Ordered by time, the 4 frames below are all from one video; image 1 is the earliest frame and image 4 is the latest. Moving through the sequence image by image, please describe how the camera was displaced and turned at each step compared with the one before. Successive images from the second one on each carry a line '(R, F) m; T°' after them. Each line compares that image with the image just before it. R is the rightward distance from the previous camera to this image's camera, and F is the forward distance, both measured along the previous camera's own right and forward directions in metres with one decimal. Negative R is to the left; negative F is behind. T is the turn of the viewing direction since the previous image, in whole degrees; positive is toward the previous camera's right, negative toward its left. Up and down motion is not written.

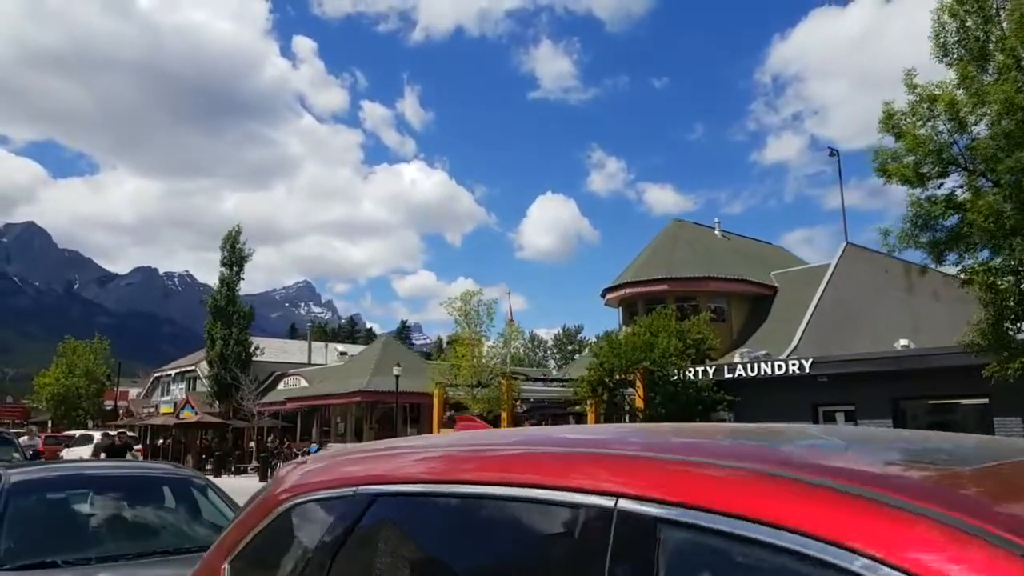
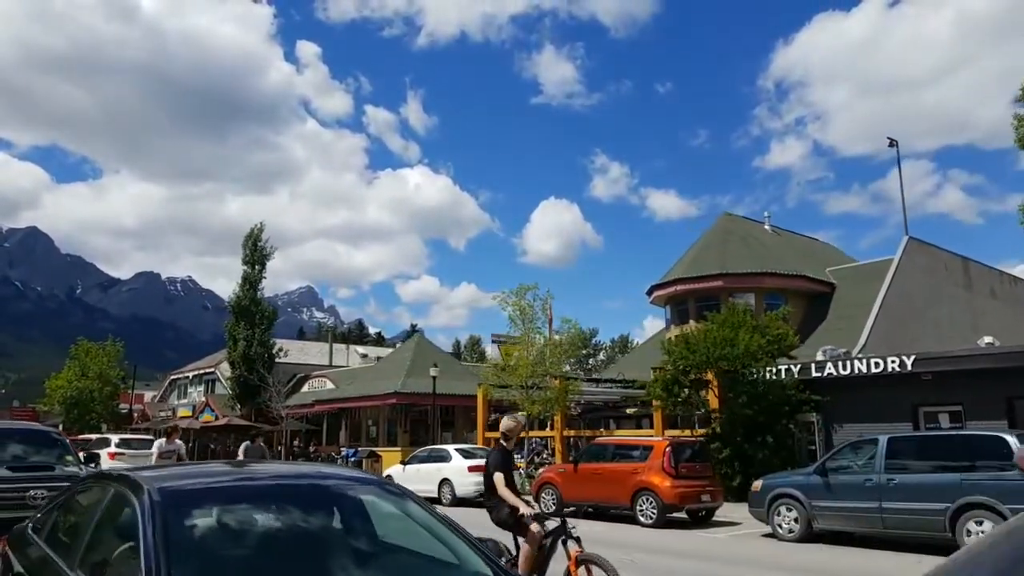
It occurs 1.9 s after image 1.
(-1.7, +1.6) m; 0°
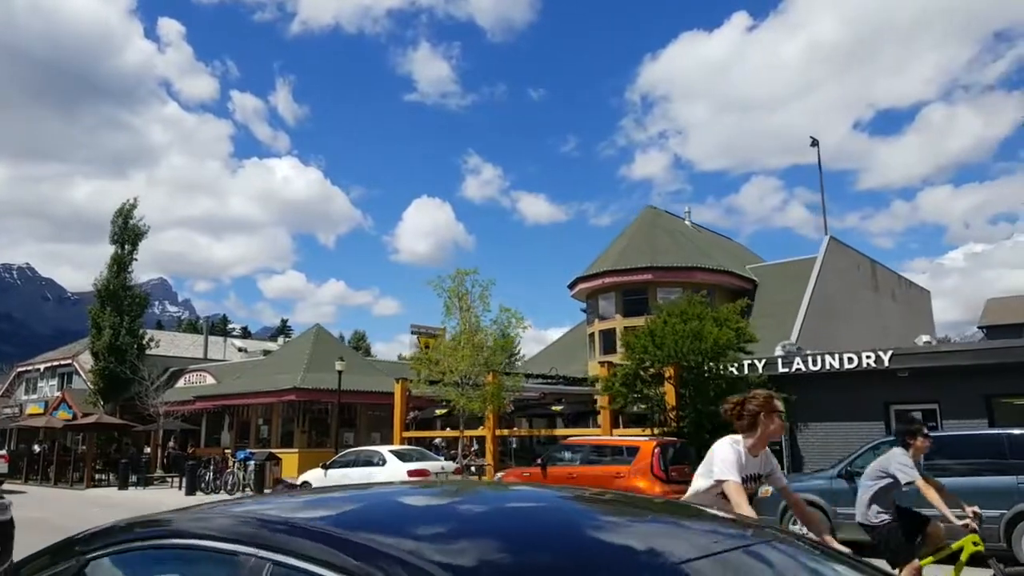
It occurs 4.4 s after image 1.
(-1.9, +2.4) m; +9°
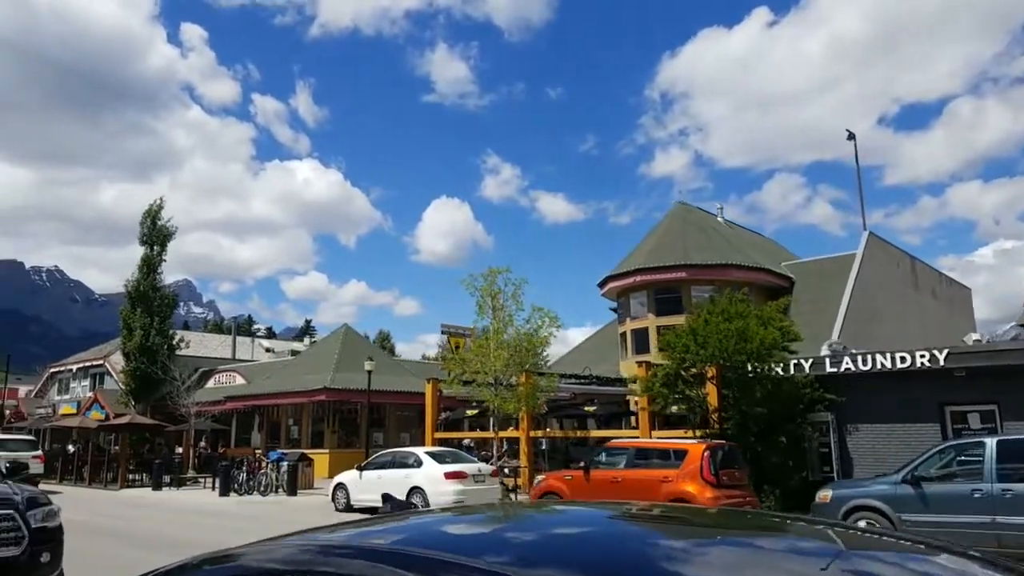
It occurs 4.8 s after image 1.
(-0.4, +0.5) m; -1°
